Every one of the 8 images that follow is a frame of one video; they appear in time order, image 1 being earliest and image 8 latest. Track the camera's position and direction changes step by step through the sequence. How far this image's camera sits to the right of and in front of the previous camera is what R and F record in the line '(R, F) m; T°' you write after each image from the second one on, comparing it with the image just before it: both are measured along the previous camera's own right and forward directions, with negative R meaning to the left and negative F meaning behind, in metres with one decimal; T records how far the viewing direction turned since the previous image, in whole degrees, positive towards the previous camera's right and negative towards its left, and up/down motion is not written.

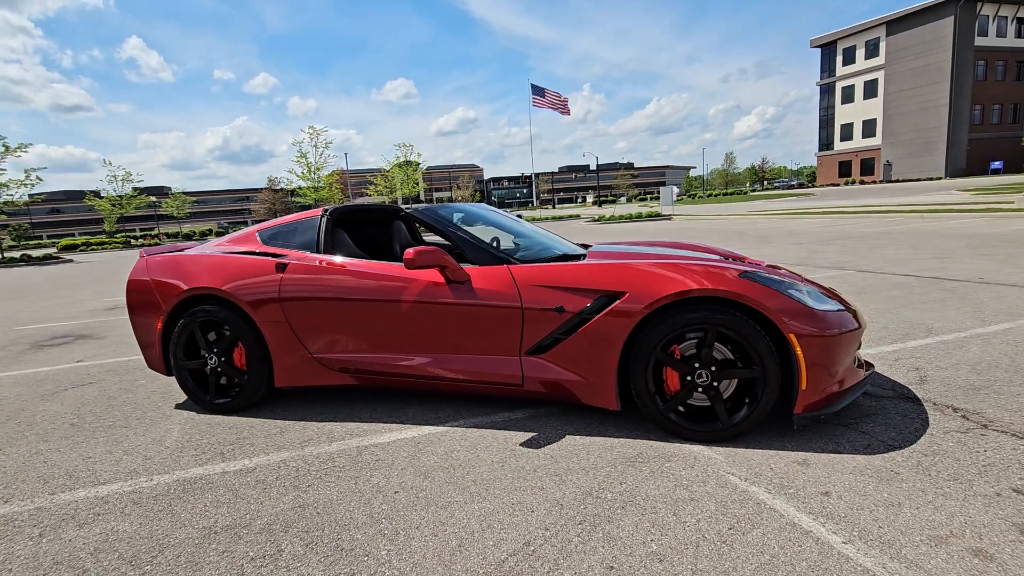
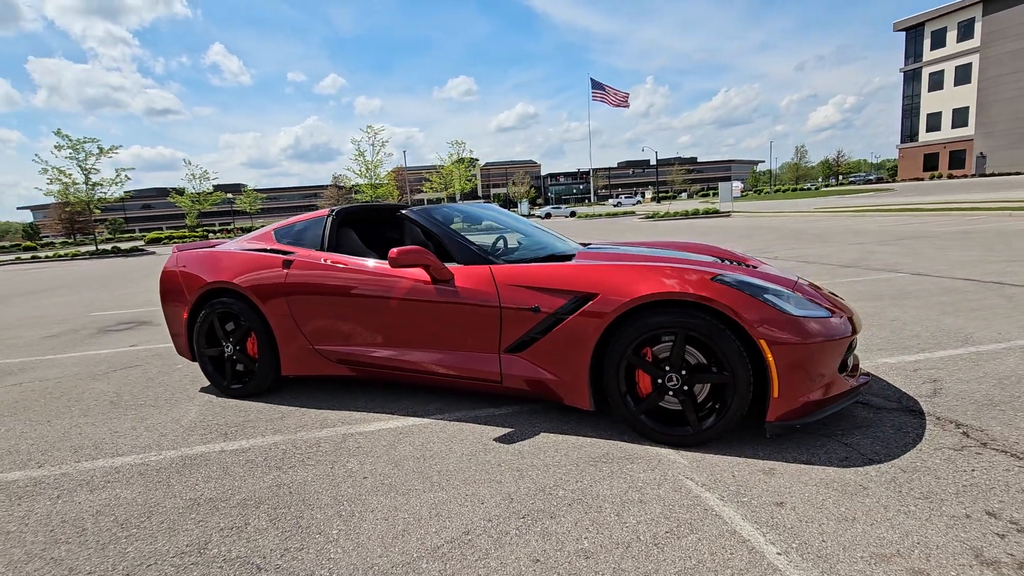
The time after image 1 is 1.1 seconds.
(+0.4, -0.1) m; -6°
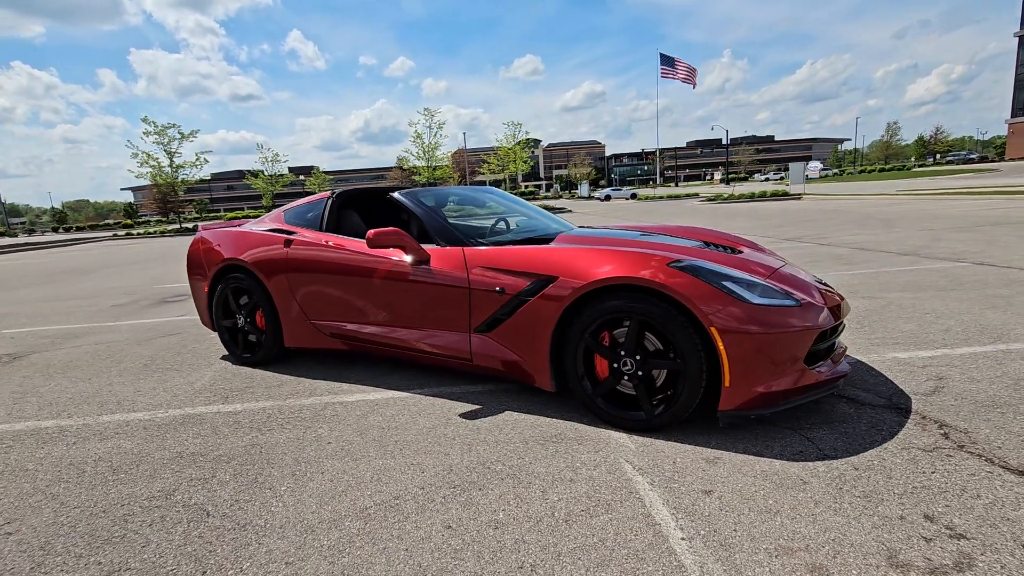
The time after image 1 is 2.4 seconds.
(+0.5, 0.0) m; -7°
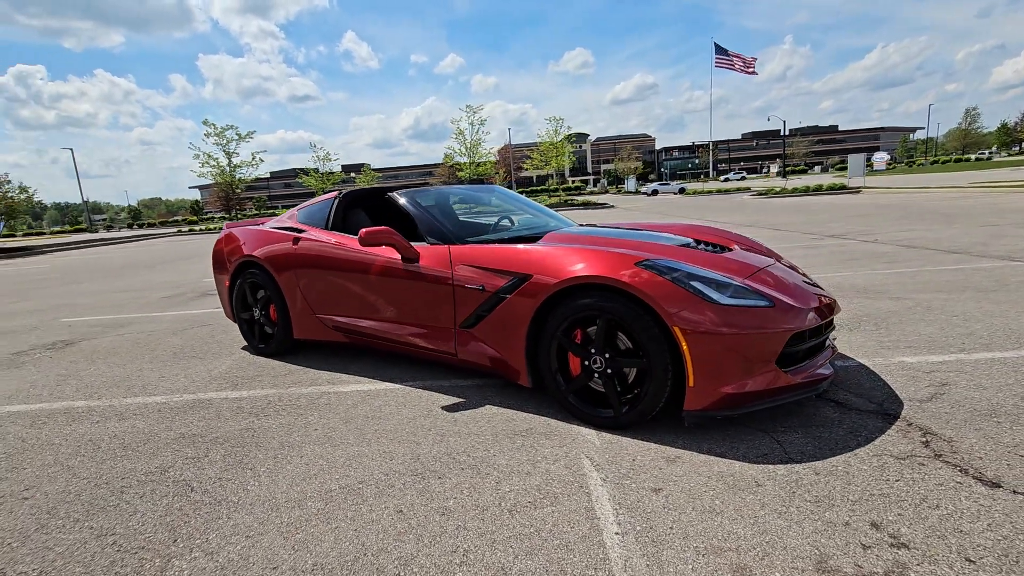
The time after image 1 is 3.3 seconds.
(+0.4, -0.1) m; -5°
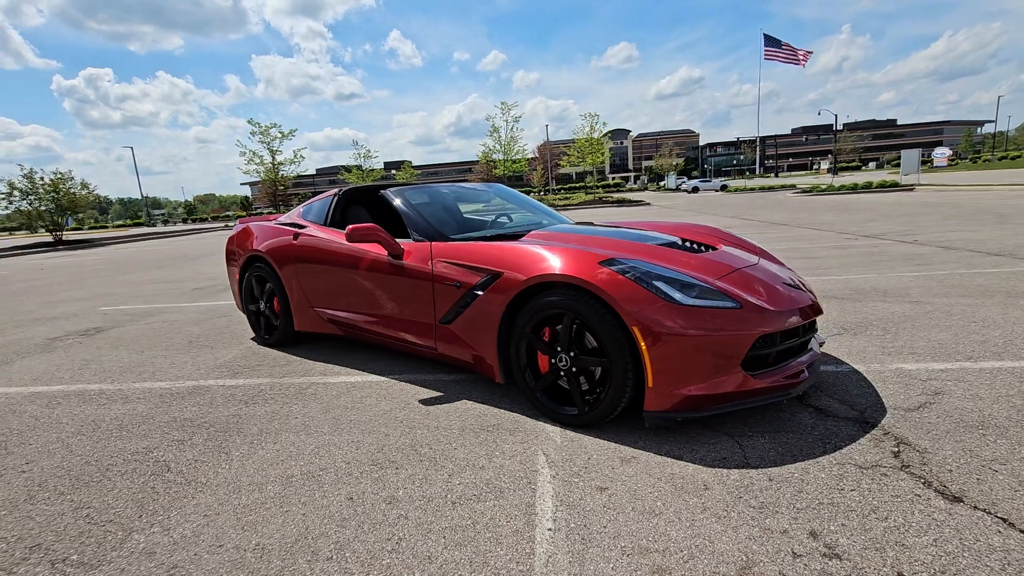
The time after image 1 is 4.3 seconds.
(+0.4, 0.0) m; -4°
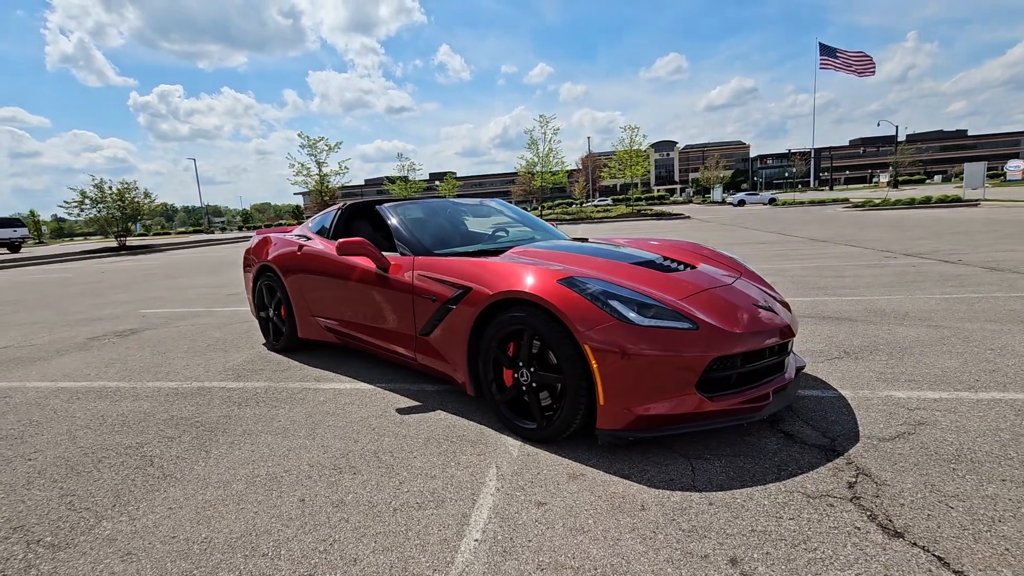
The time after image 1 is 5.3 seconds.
(+0.4, -0.1) m; -5°
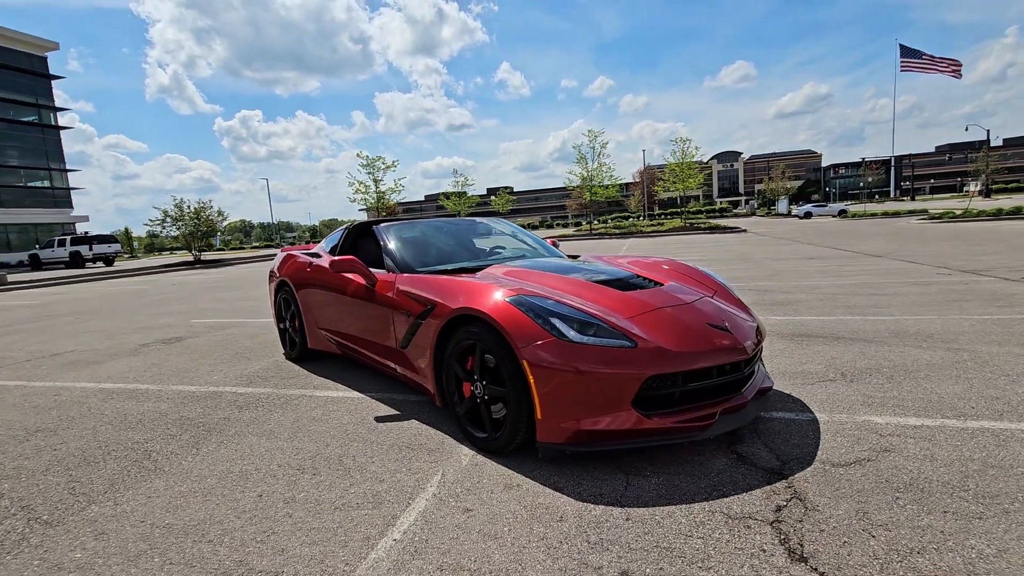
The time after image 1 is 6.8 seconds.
(+0.5, -0.1) m; -6°
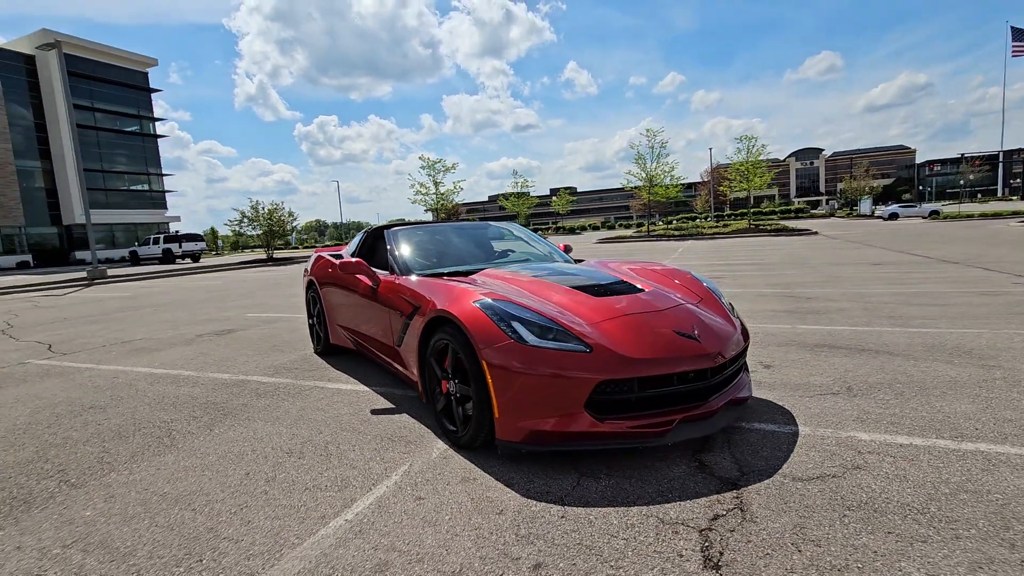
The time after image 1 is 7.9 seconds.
(+0.5, -0.1) m; -7°
